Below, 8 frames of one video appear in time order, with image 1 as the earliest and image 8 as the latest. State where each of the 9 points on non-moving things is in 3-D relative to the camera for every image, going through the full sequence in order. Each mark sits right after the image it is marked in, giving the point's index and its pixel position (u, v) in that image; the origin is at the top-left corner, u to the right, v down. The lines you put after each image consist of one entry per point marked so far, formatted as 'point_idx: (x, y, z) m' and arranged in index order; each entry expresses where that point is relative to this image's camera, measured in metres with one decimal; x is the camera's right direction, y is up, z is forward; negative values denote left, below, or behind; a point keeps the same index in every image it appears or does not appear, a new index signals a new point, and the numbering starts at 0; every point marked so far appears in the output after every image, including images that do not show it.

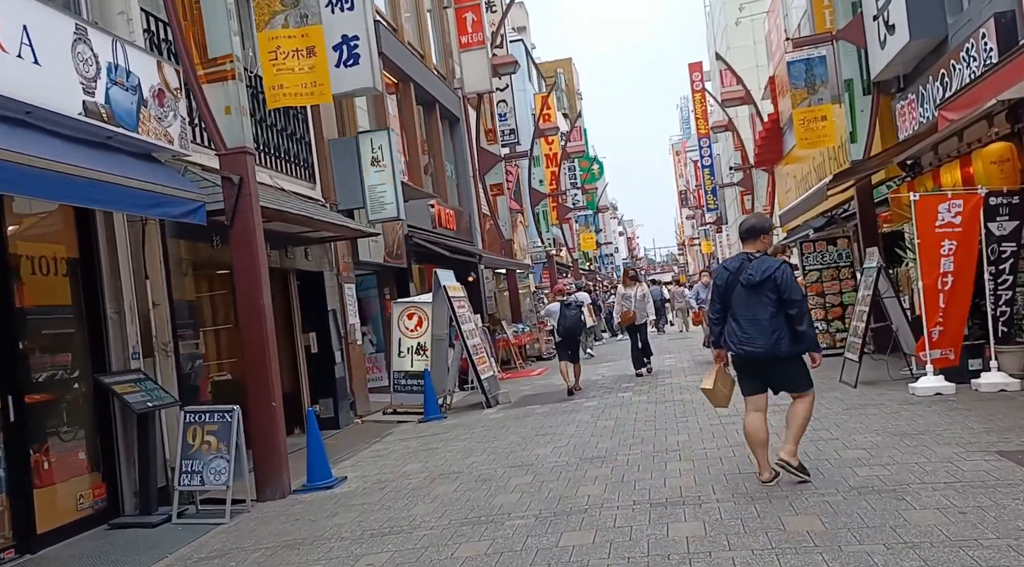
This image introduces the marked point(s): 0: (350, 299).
0: (-2.3, -0.2, +12.1) m
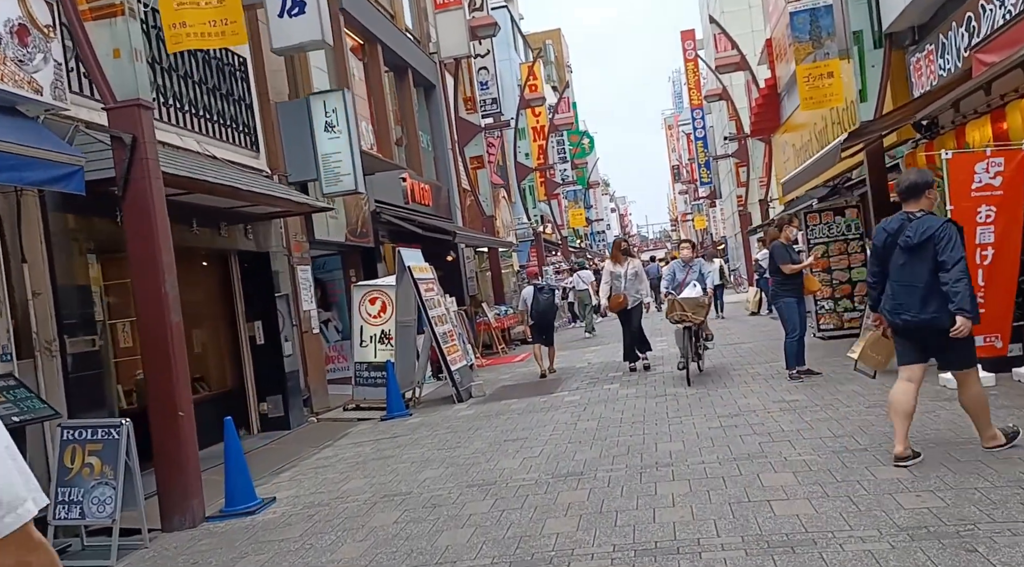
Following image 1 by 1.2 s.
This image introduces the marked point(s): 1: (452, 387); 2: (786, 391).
0: (-2.6, 0.0, +10.8) m
1: (-0.8, -1.3, +10.8) m
2: (+2.7, -1.0, +8.2) m
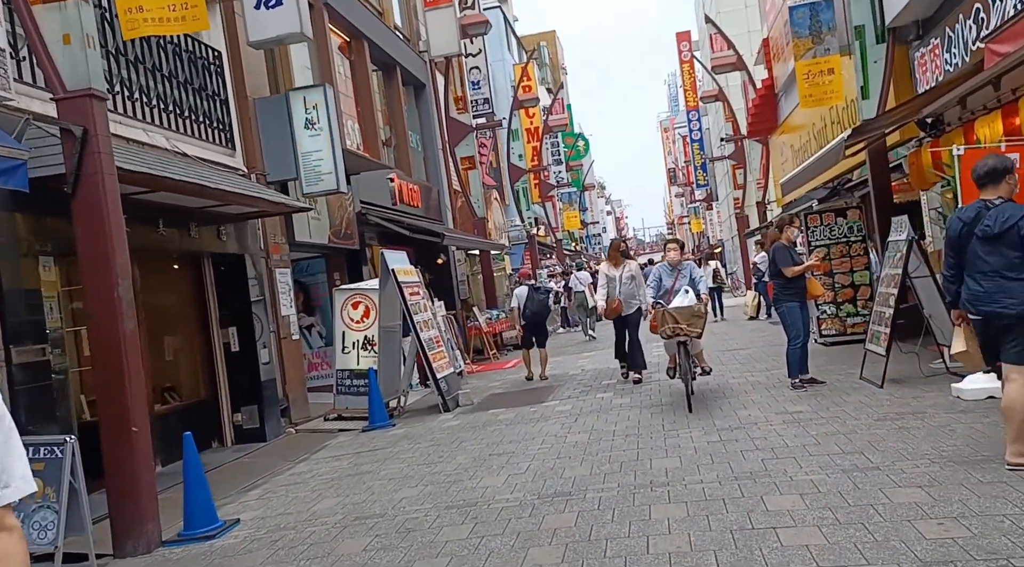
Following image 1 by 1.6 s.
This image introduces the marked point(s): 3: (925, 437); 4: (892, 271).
0: (-2.8, 0.0, +10.3) m
1: (-0.9, -1.4, +10.3) m
2: (+2.5, -1.1, +7.7) m
3: (+2.8, -1.0, +5.7) m
4: (+3.7, +0.1, +8.4) m
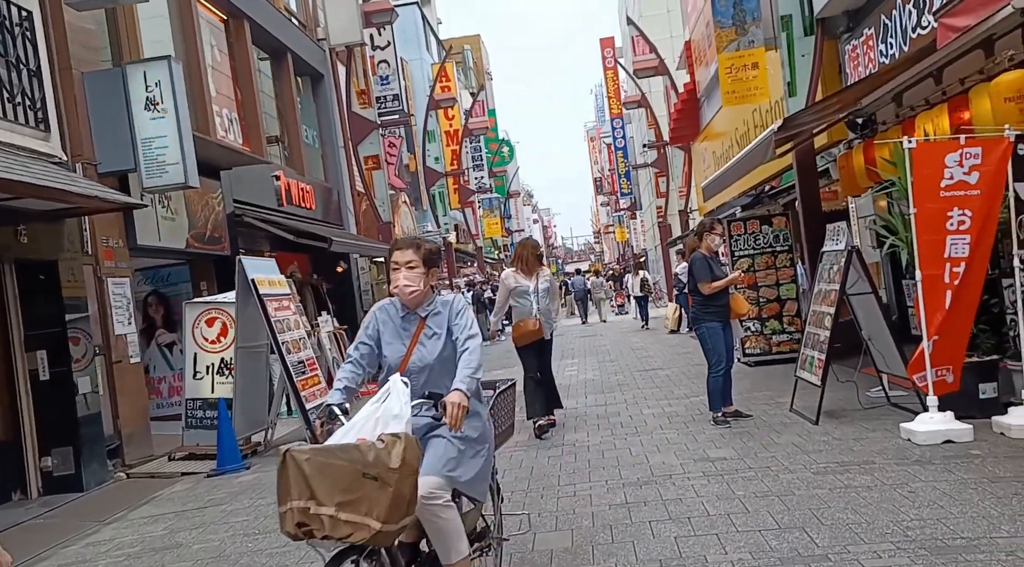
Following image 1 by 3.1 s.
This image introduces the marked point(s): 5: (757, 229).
0: (-4.0, -0.2, +8.6) m
1: (-2.1, -1.5, +8.8) m
2: (+1.5, -1.2, +6.5) m
3: (+1.9, -1.2, +4.5) m
4: (+2.7, 0.0, +7.2) m
5: (+3.3, +0.7, +11.5) m
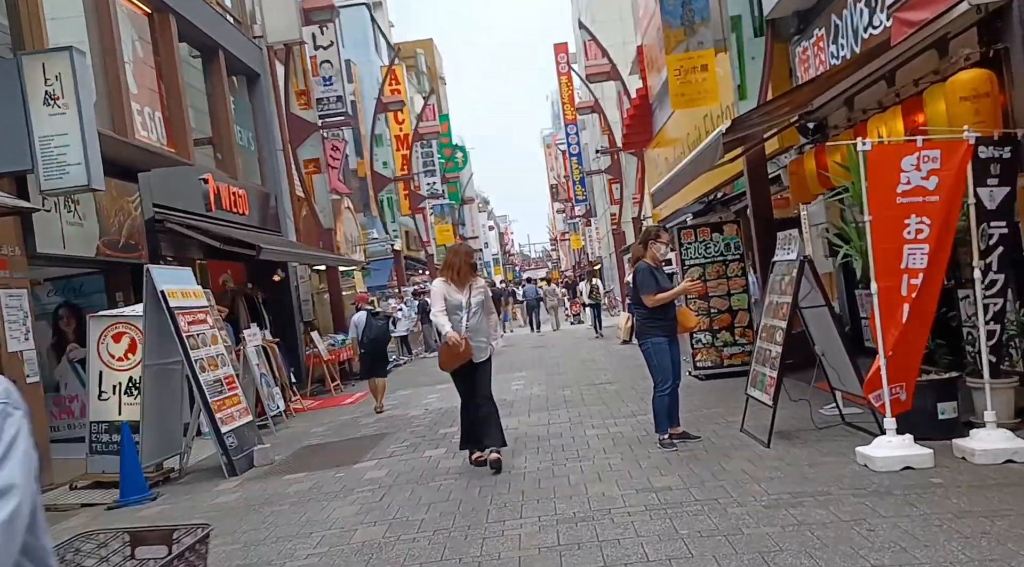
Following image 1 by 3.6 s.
0: (-4.6, -0.3, +7.8) m
1: (-2.8, -1.6, +8.1) m
2: (+1.0, -1.3, +6.0) m
3: (+1.5, -1.2, +4.0) m
4: (+2.1, -0.1, +6.7) m
5: (+2.5, +0.6, +11.1) m
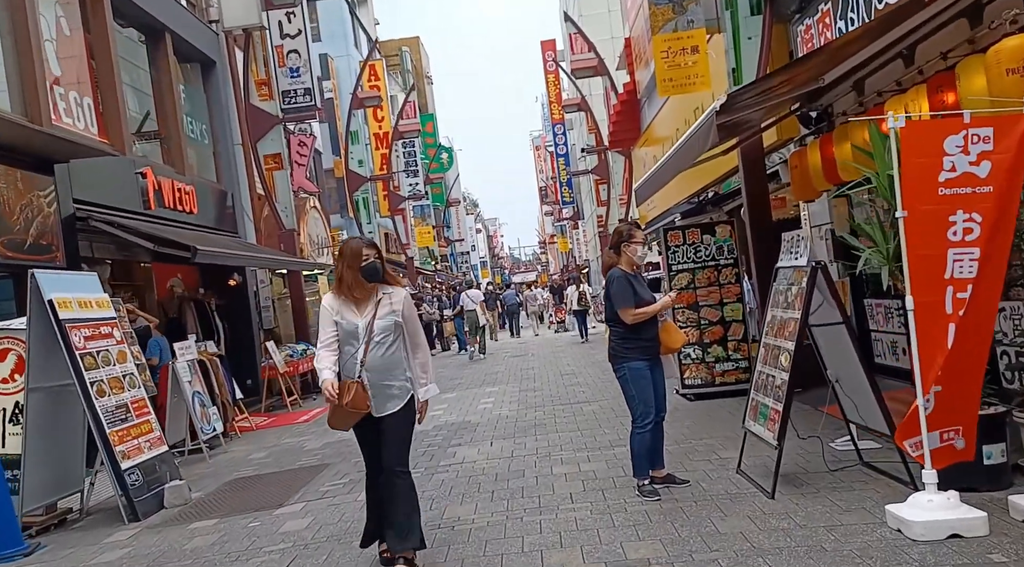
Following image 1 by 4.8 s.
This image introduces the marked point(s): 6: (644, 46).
0: (-4.9, -0.3, +6.5) m
1: (-3.1, -1.7, +6.8) m
2: (+0.7, -1.4, +4.7) m
3: (+1.2, -1.3, +2.8) m
4: (+1.8, -0.2, +5.5) m
5: (+2.2, +0.5, +9.8) m
6: (+3.0, +5.5, +19.5) m
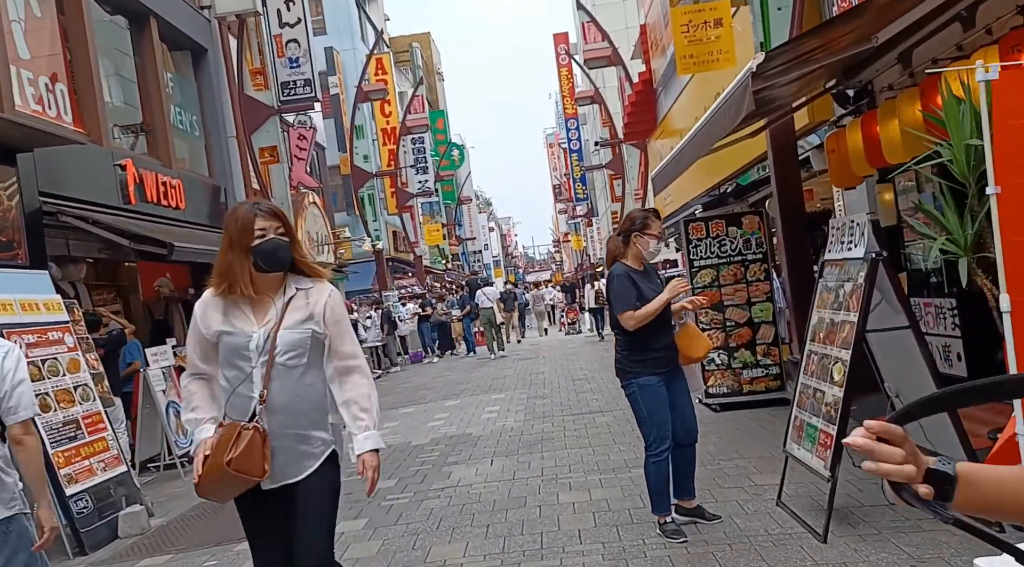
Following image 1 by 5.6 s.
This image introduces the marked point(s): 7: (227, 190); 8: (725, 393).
0: (-4.9, -0.3, +5.7) m
1: (-3.1, -1.7, +6.0) m
2: (+0.6, -1.4, +3.8) m
3: (+1.1, -1.3, +1.9) m
4: (+1.7, -0.2, +4.6) m
5: (+2.2, +0.5, +8.9) m
6: (+3.2, +5.5, +18.5) m
7: (-5.0, +1.6, +14.9) m
8: (+2.2, -1.1, +8.9) m
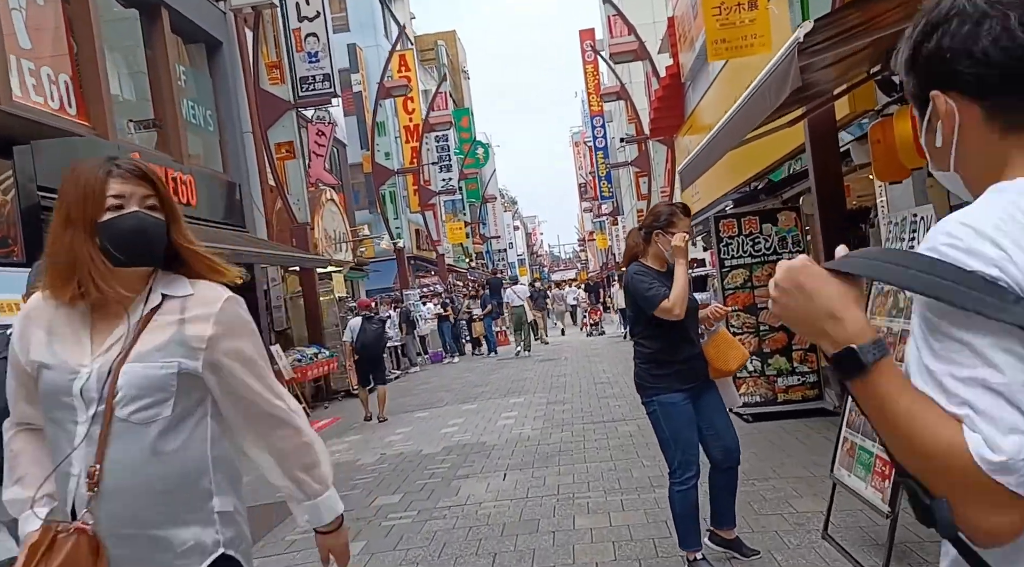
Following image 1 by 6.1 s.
0: (-4.9, -0.3, +5.3) m
1: (-3.0, -1.7, +5.5) m
2: (+0.6, -1.4, +3.3) m
3: (+1.1, -1.3, +1.3) m
4: (+1.8, -0.2, +4.0) m
5: (+2.4, +0.5, +8.3) m
6: (+3.7, +5.5, +17.9) m
7: (-4.6, +1.7, +14.5) m
8: (+2.4, -1.2, +8.3) m
